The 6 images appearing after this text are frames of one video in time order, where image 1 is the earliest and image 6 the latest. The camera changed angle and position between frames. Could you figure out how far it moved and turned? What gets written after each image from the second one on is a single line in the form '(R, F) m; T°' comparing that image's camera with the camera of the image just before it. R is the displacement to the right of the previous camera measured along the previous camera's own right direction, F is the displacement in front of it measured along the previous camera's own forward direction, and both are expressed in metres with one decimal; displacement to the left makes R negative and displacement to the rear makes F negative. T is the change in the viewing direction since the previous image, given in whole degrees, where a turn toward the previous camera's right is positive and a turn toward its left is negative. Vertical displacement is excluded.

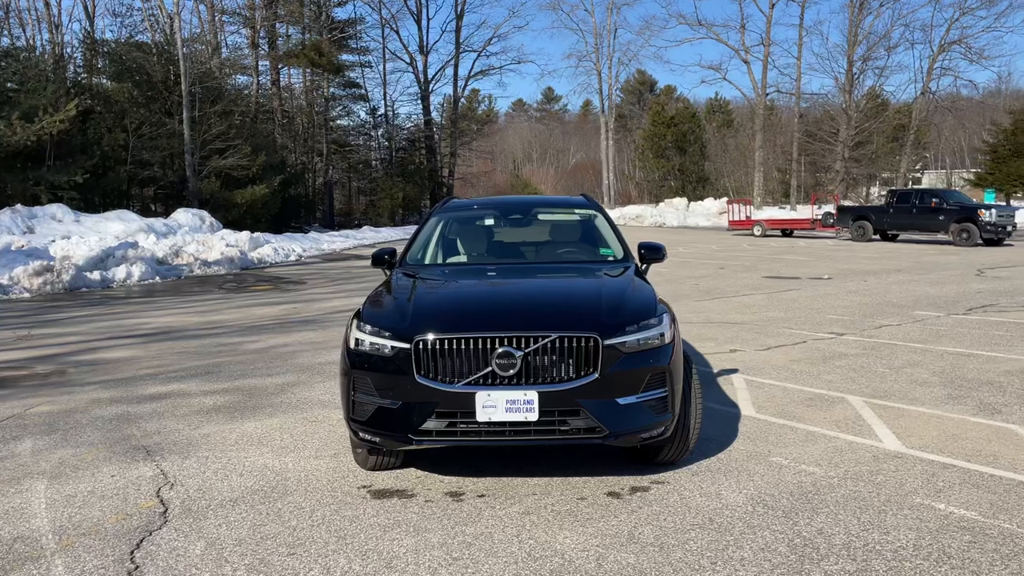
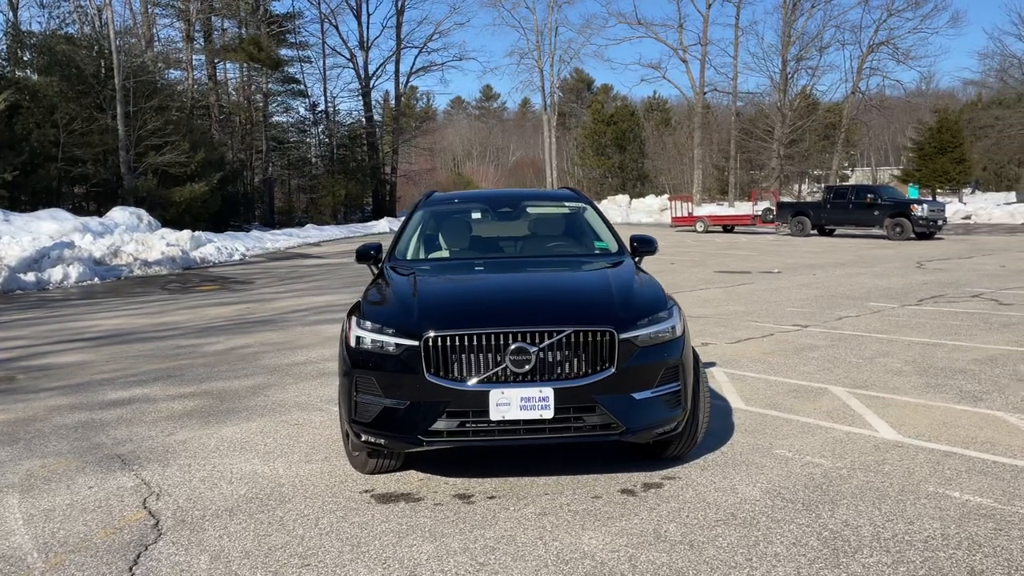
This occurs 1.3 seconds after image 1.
(-0.3, +0.2) m; +4°
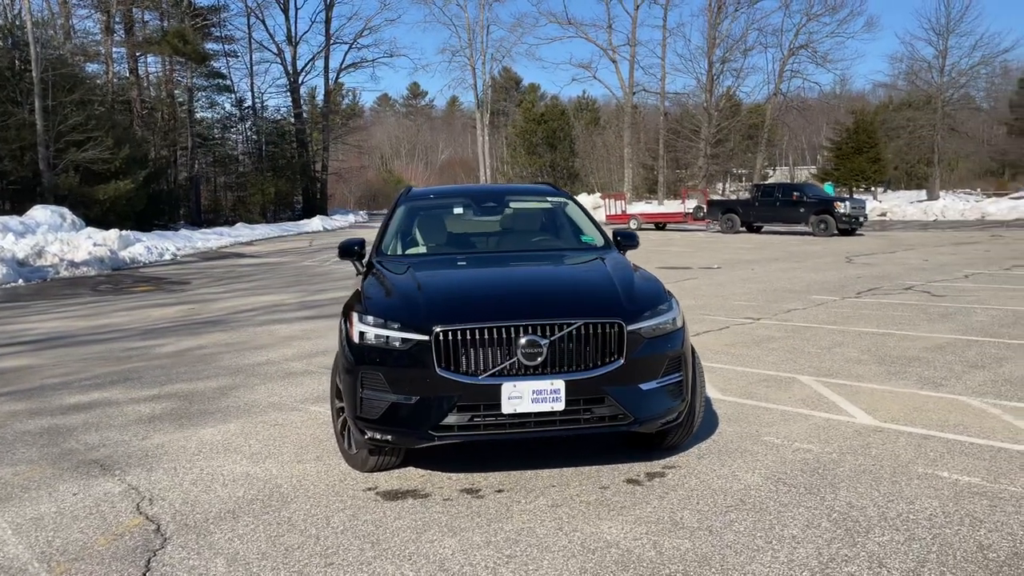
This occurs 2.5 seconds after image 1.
(-0.4, 0.0) m; +5°
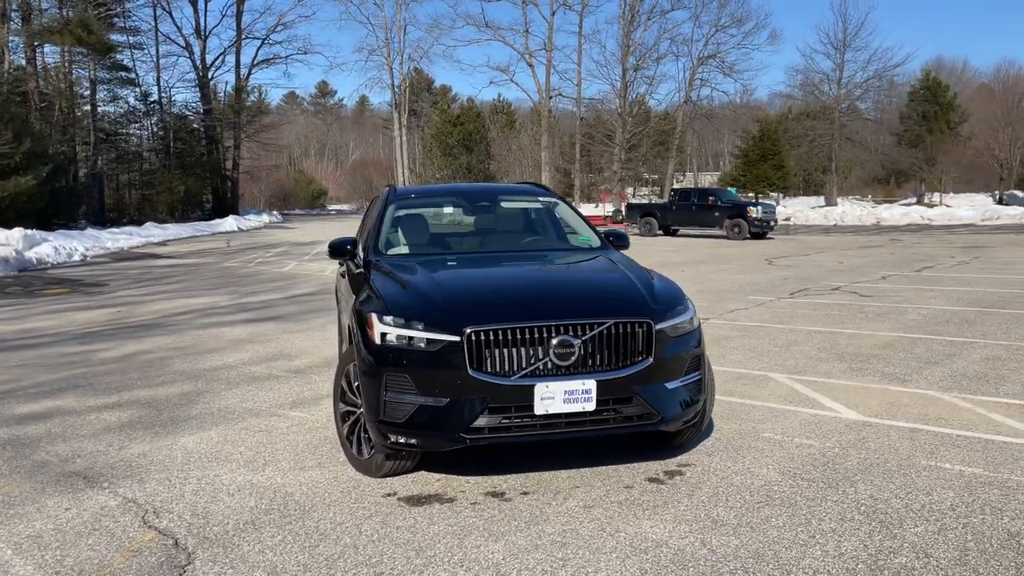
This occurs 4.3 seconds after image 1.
(-0.5, +0.1) m; +6°
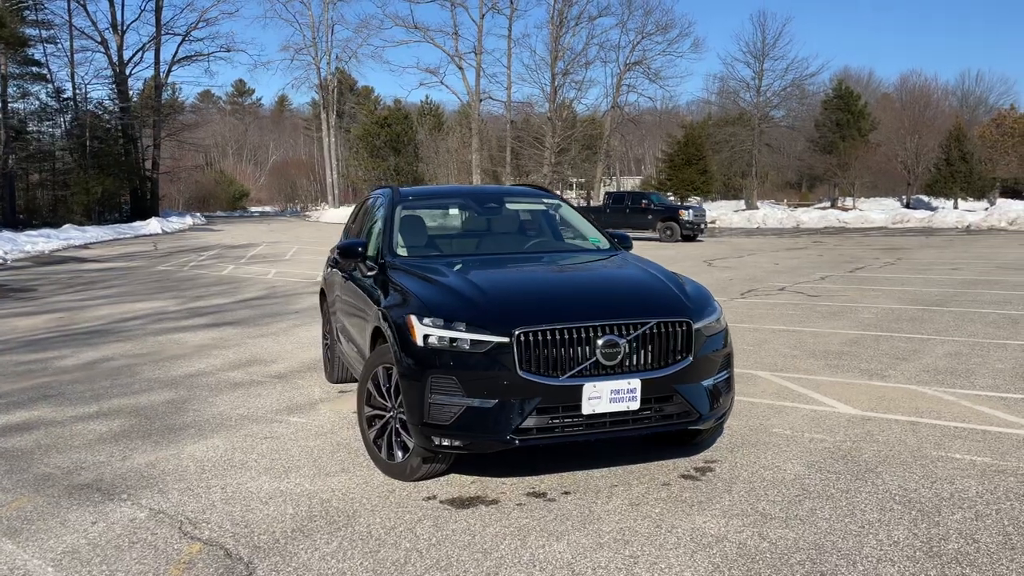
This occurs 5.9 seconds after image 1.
(-0.6, 0.0) m; +5°
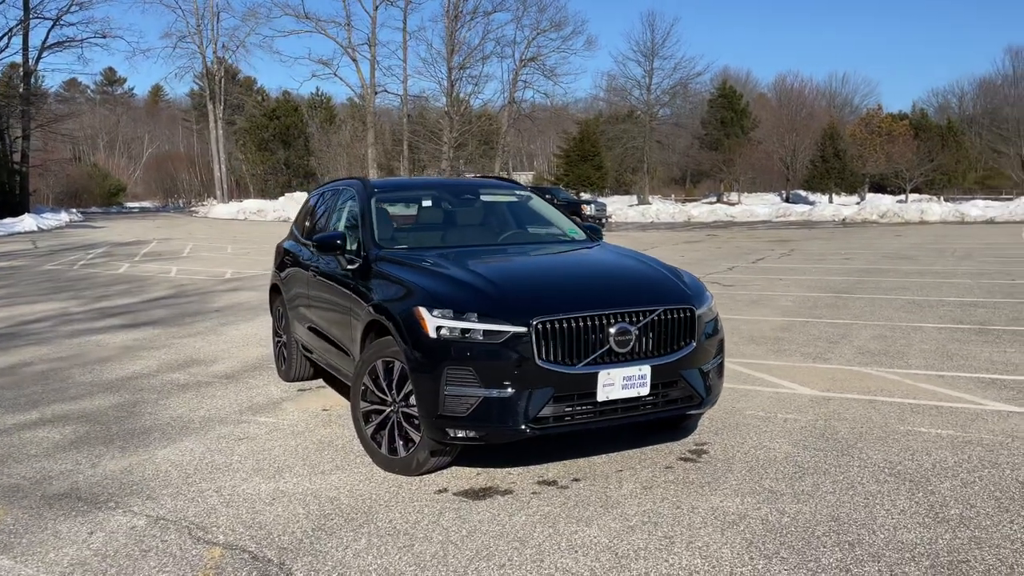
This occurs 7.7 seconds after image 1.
(-0.6, 0.0) m; +7°
